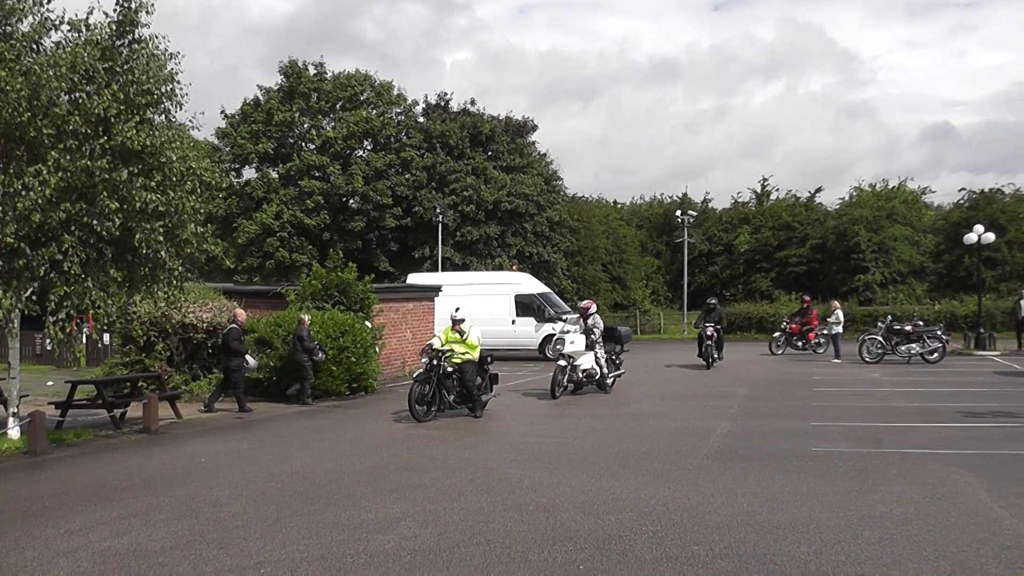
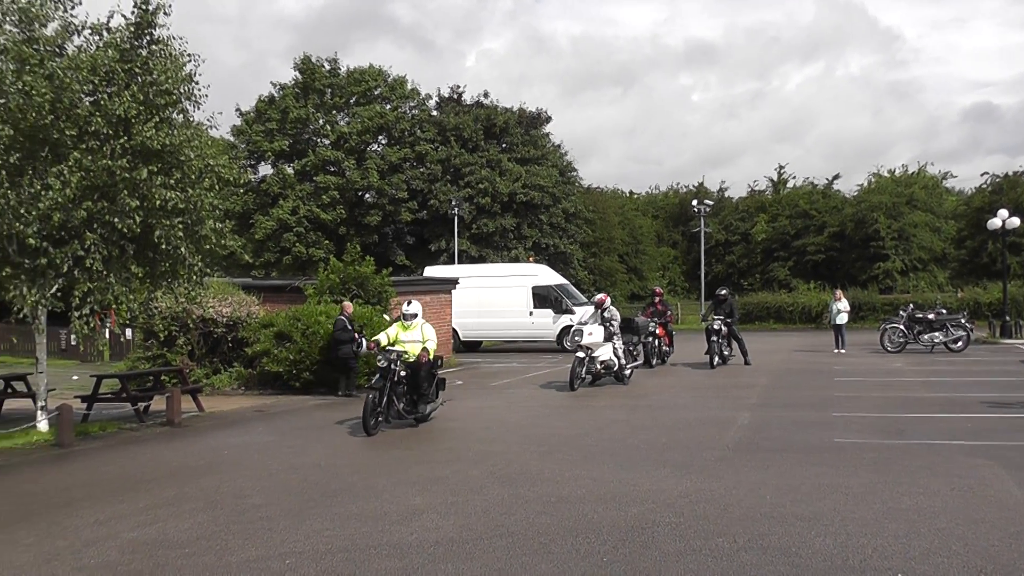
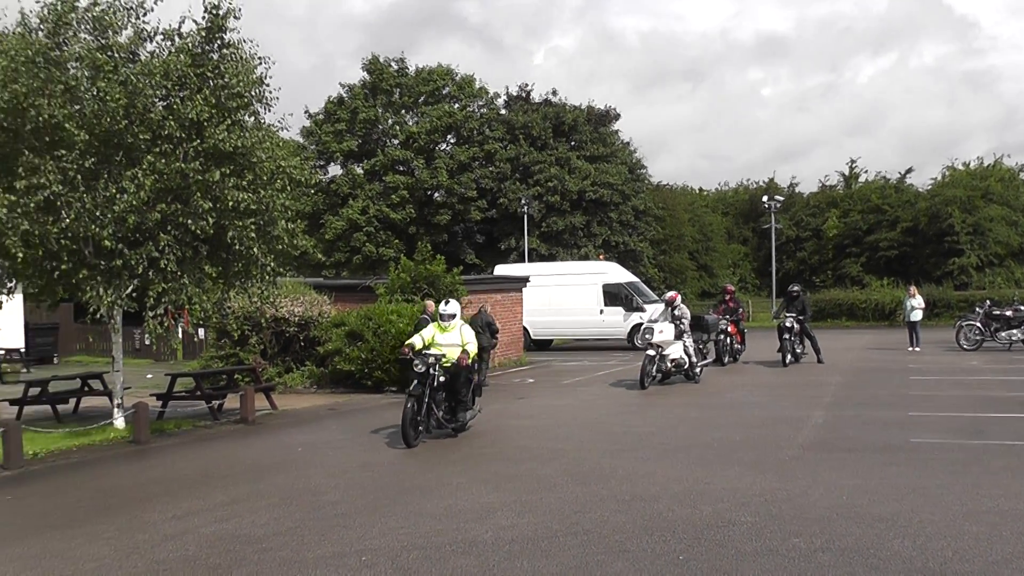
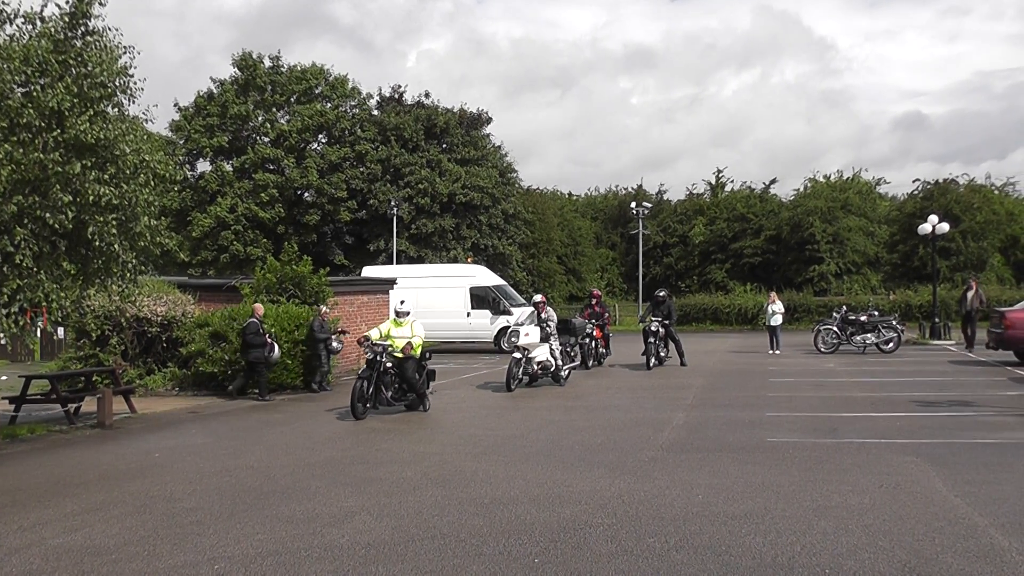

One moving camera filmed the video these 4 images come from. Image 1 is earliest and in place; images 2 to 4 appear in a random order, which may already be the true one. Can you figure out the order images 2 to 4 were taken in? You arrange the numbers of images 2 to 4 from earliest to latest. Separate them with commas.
4, 2, 3
